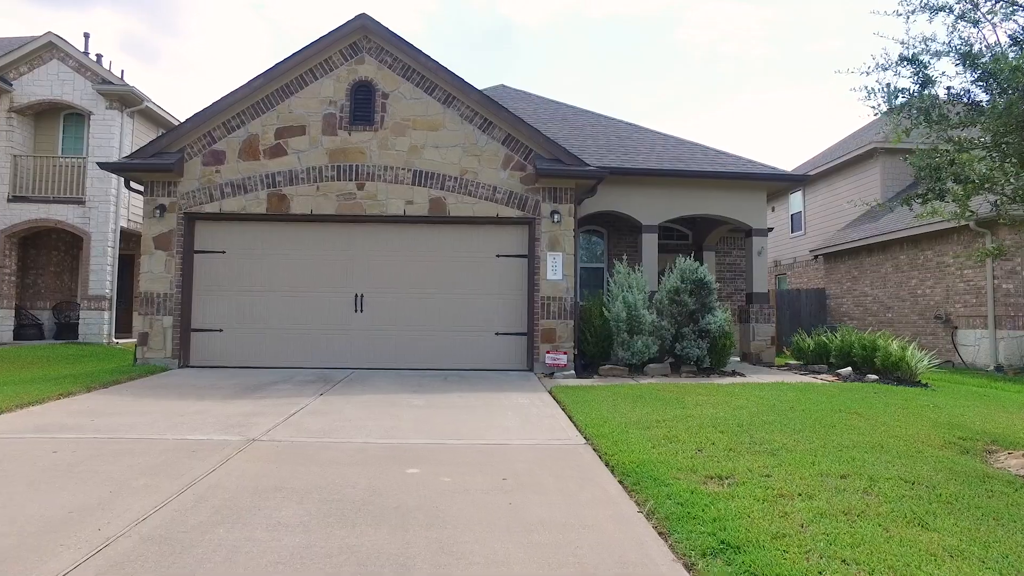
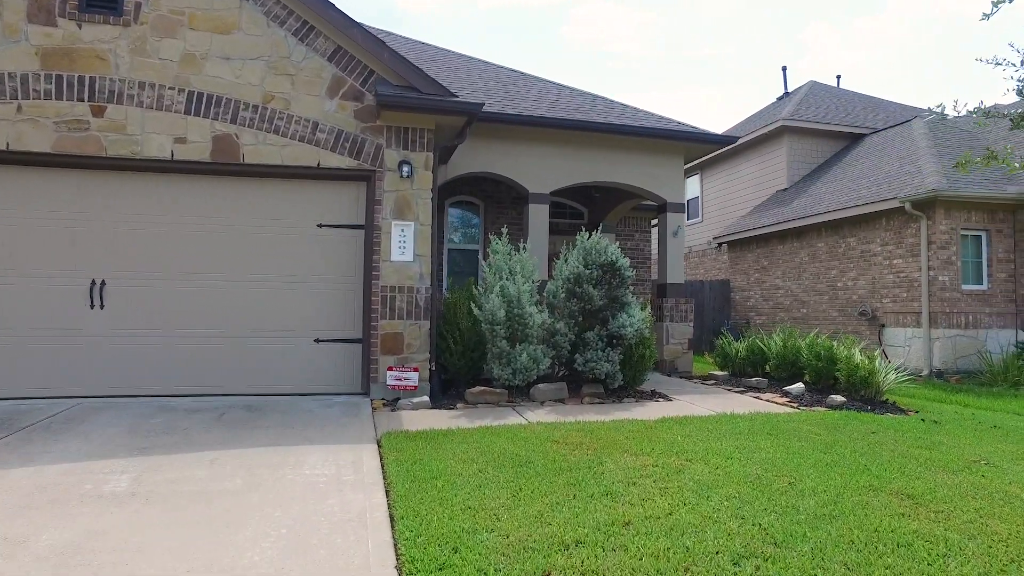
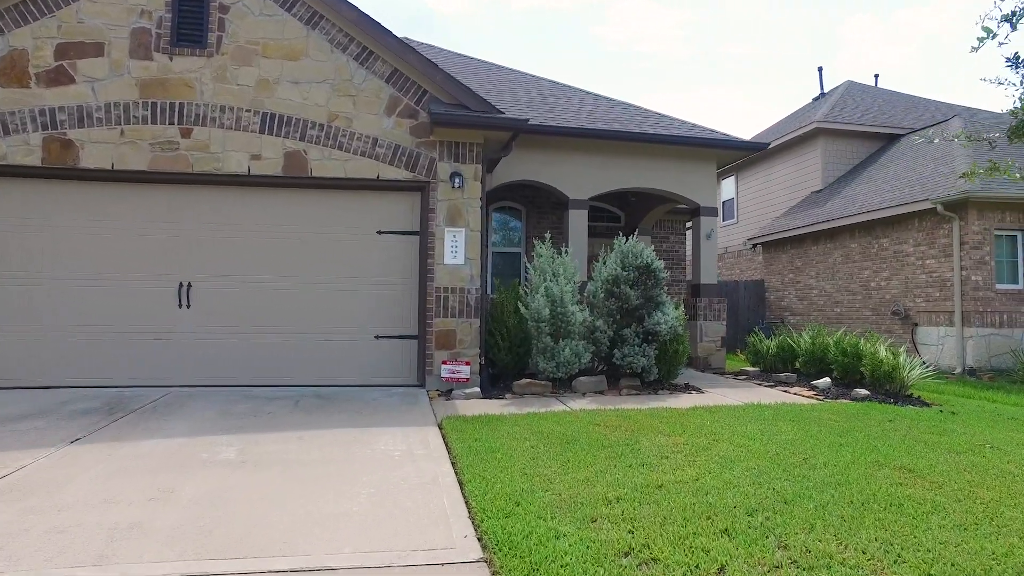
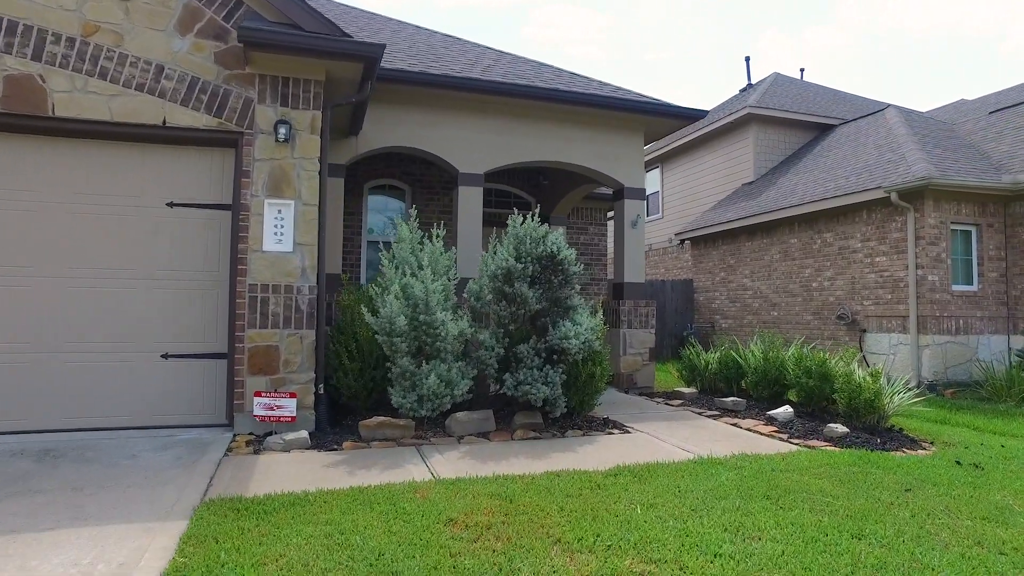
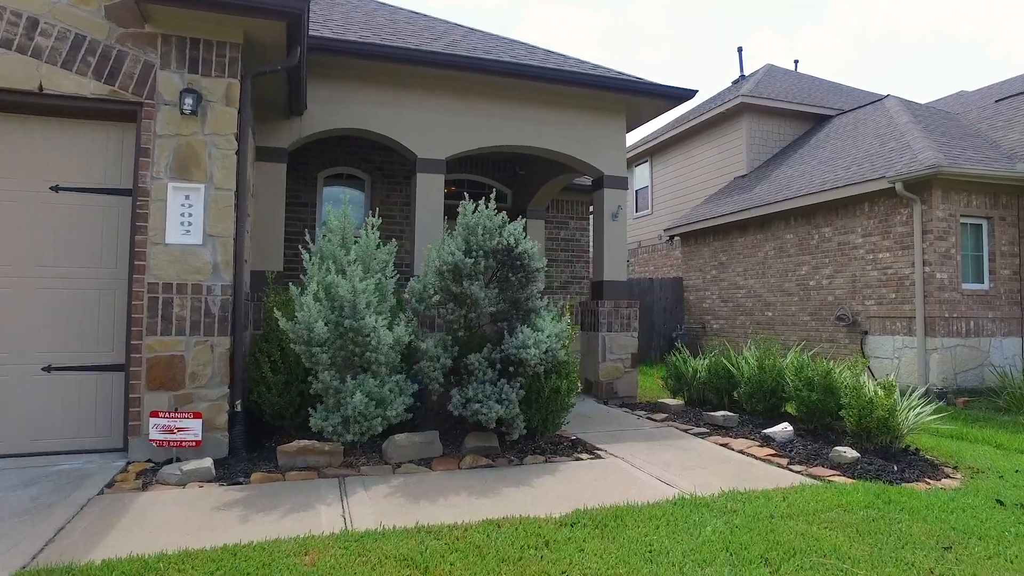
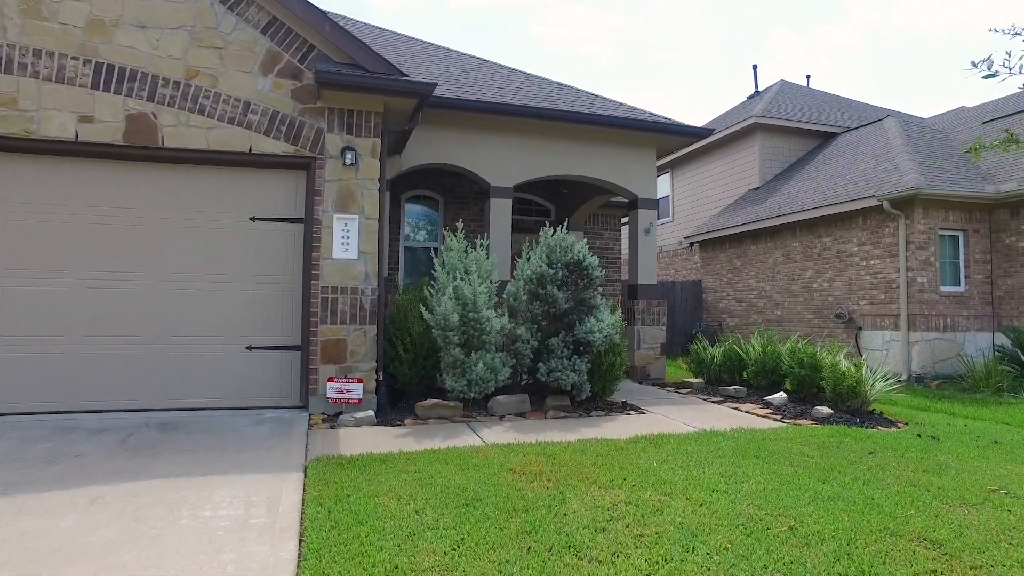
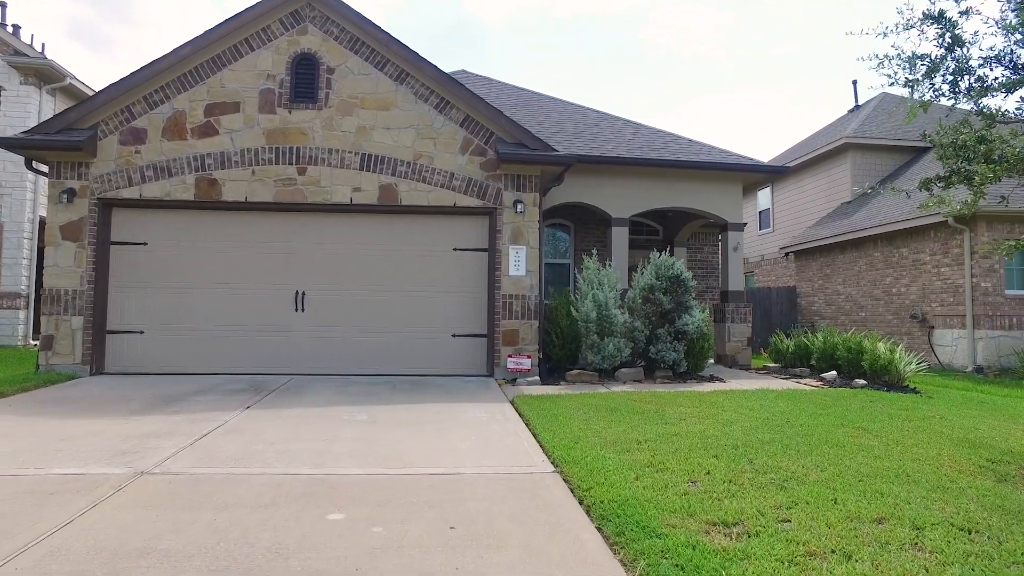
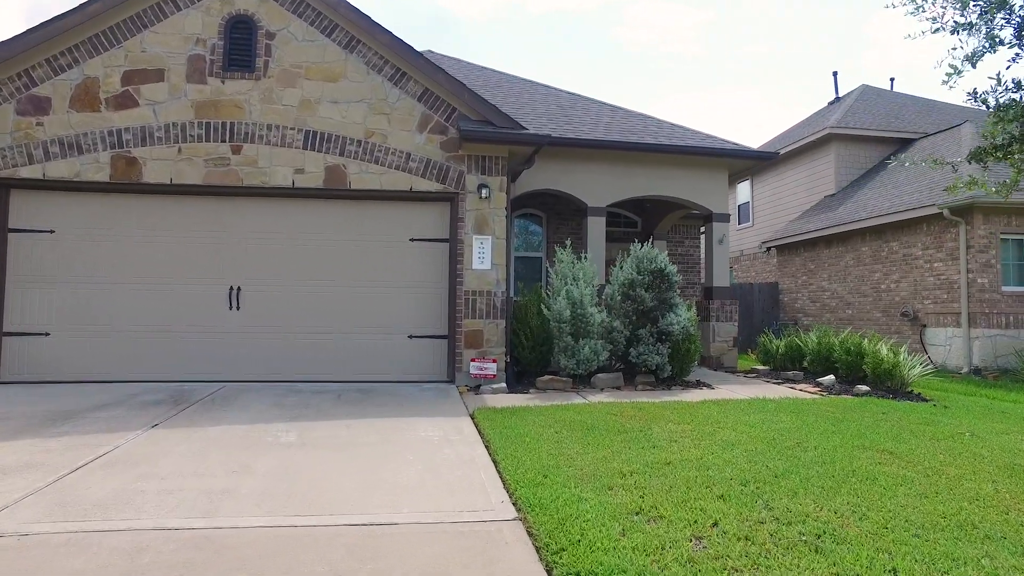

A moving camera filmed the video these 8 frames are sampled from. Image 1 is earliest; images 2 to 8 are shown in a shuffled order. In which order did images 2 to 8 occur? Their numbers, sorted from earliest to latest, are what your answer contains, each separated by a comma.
7, 8, 3, 2, 6, 4, 5
